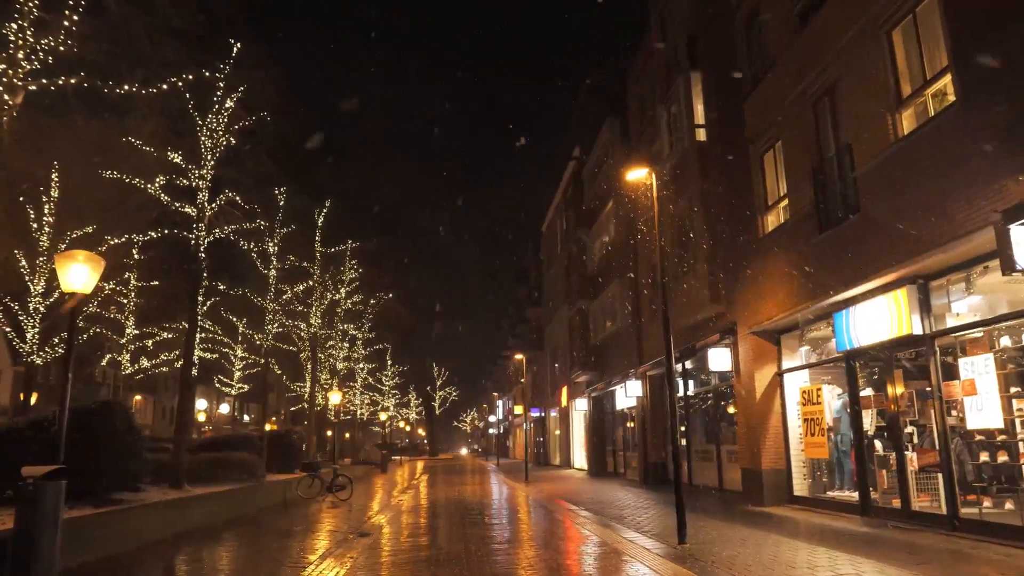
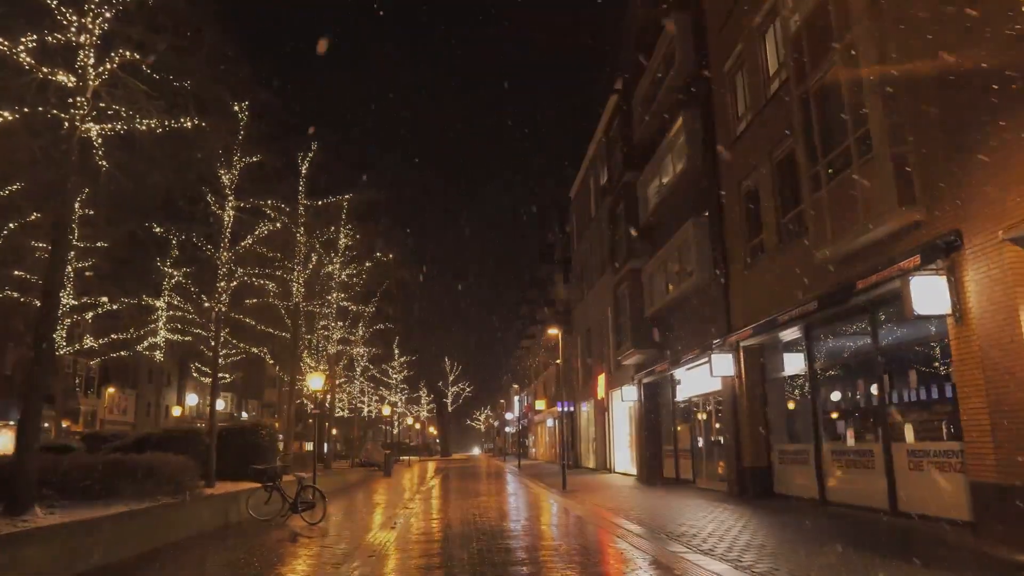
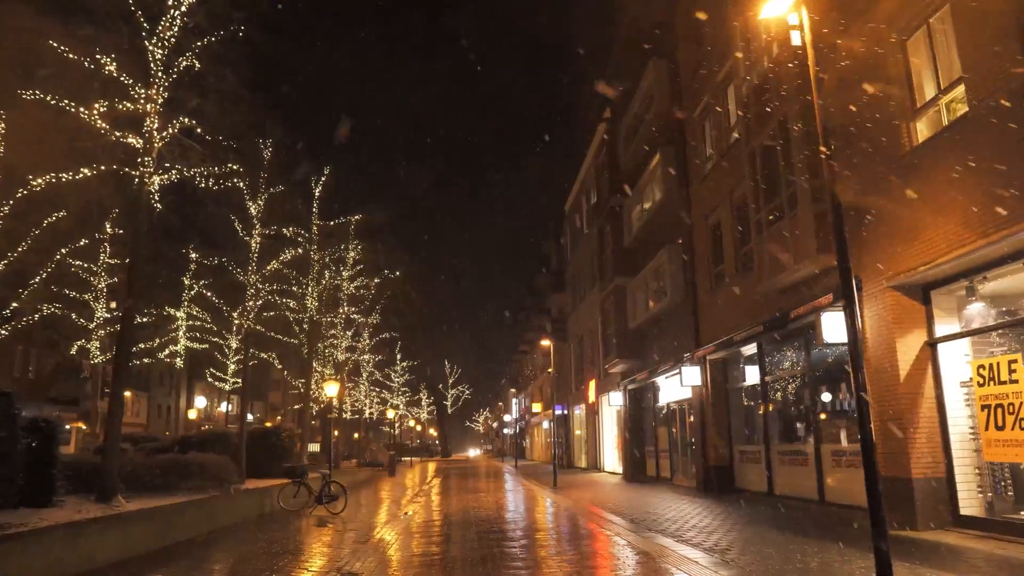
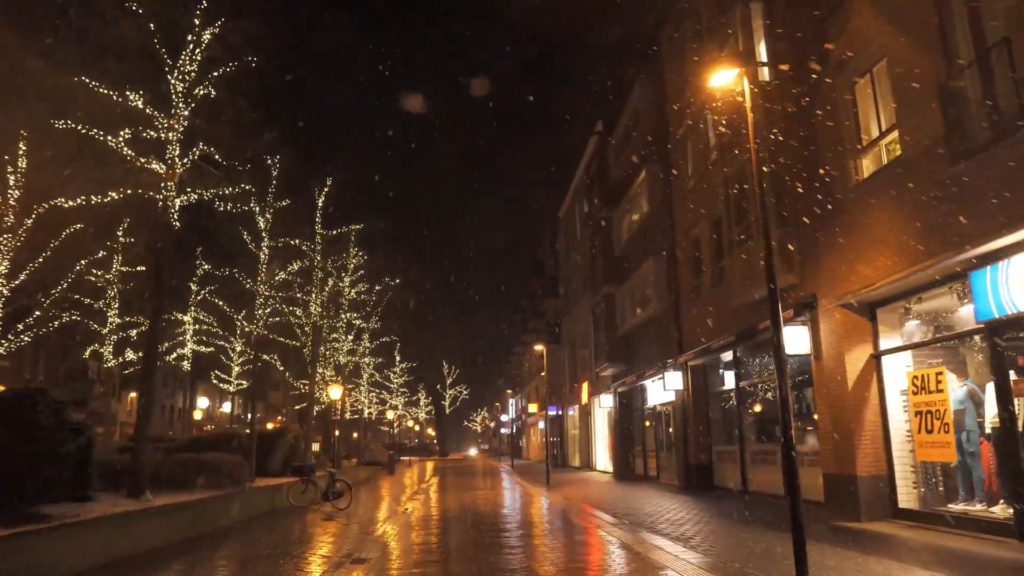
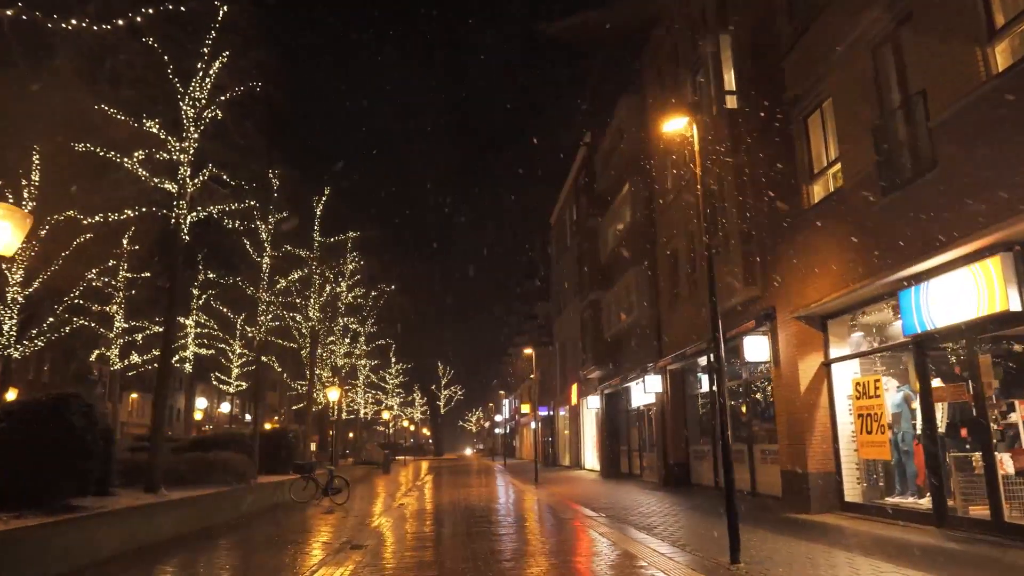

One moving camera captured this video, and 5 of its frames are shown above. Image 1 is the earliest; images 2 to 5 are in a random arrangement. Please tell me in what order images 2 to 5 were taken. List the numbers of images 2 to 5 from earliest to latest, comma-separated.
5, 4, 3, 2
